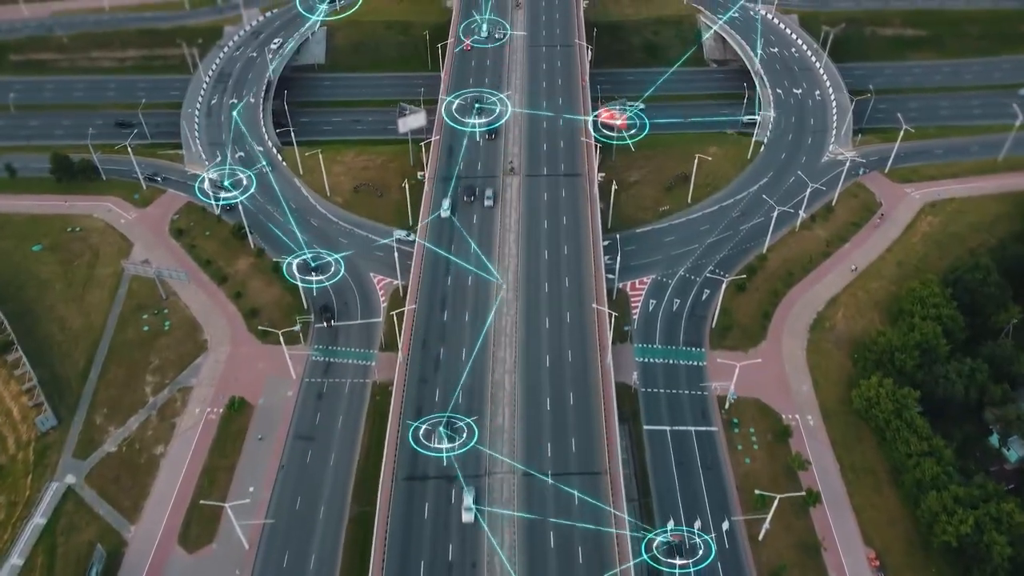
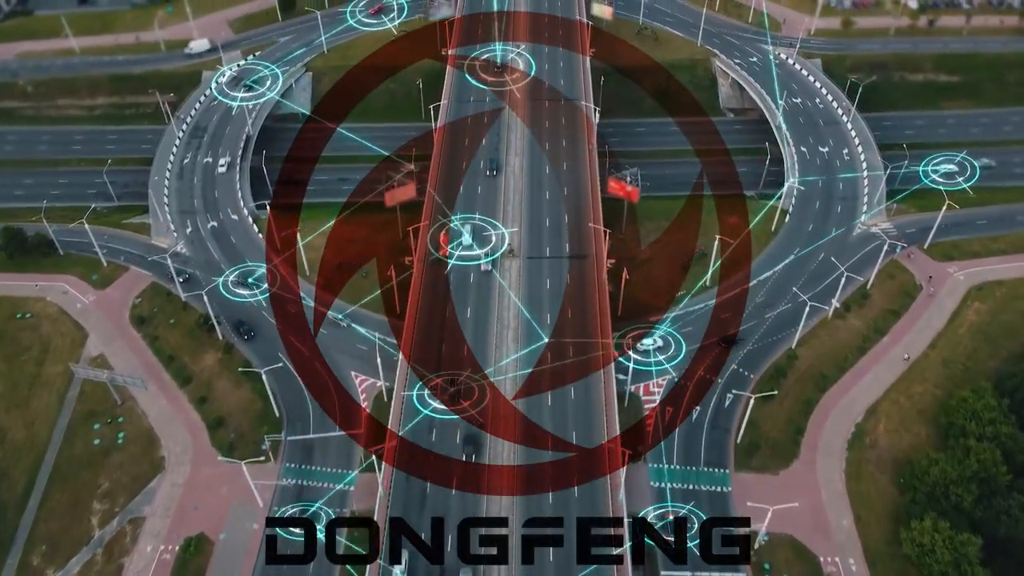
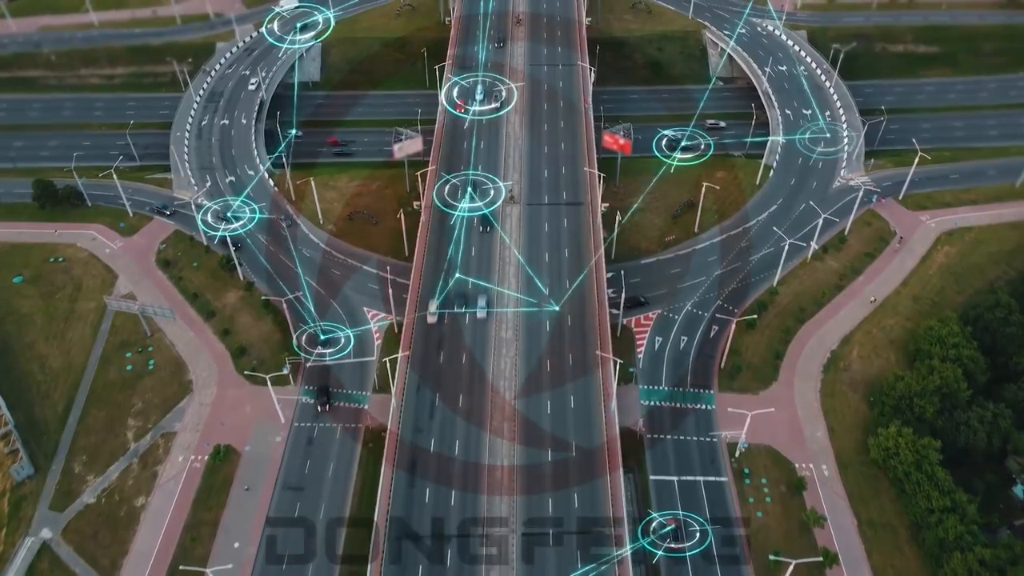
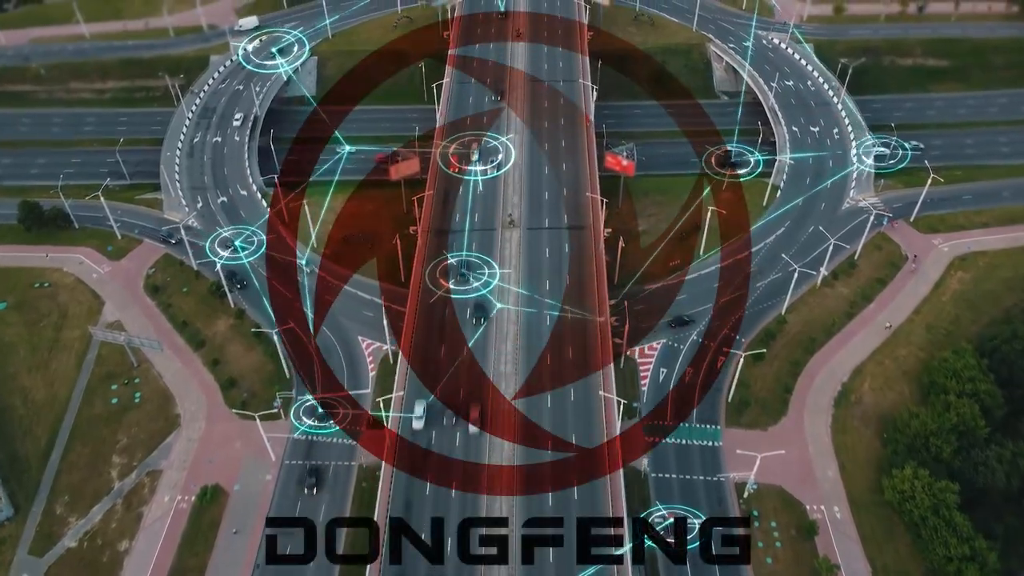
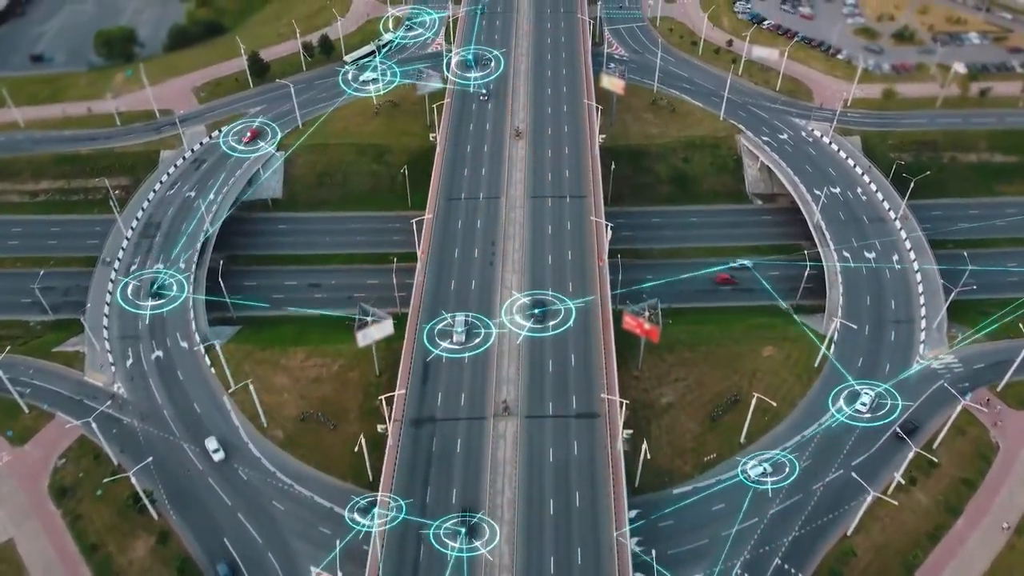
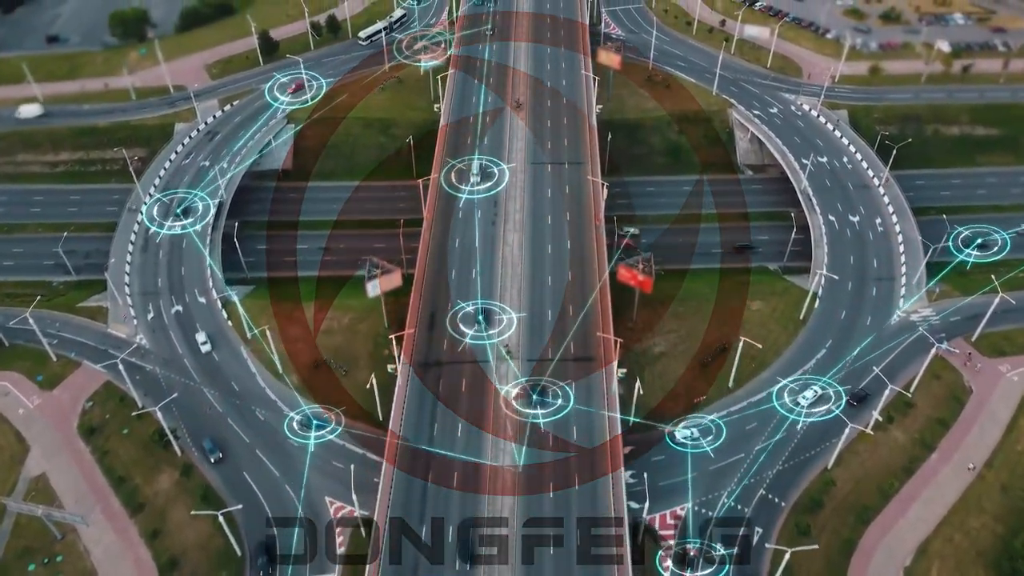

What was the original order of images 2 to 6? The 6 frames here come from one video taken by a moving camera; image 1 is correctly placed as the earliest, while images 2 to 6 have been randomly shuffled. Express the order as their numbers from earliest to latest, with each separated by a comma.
3, 4, 2, 6, 5
